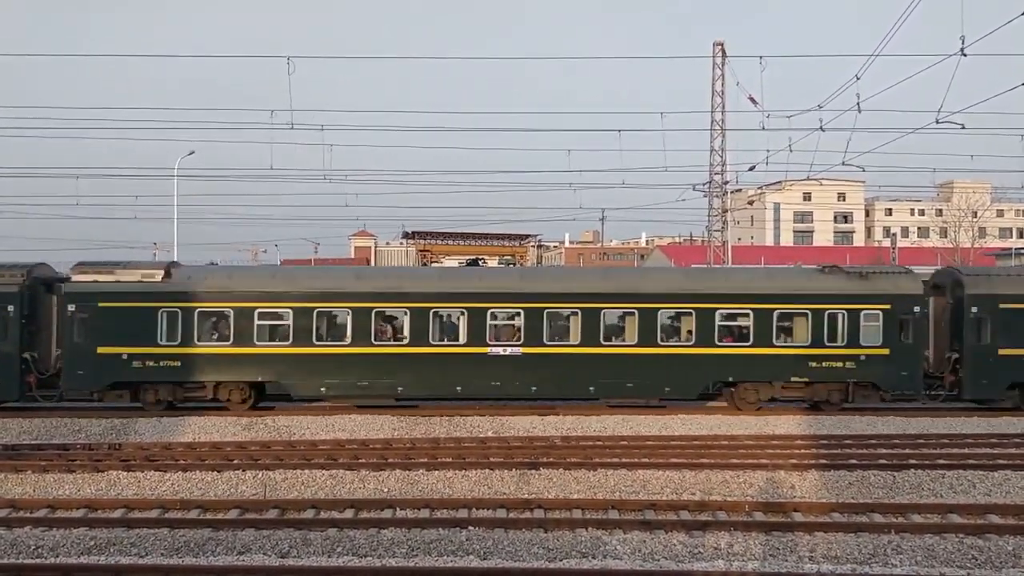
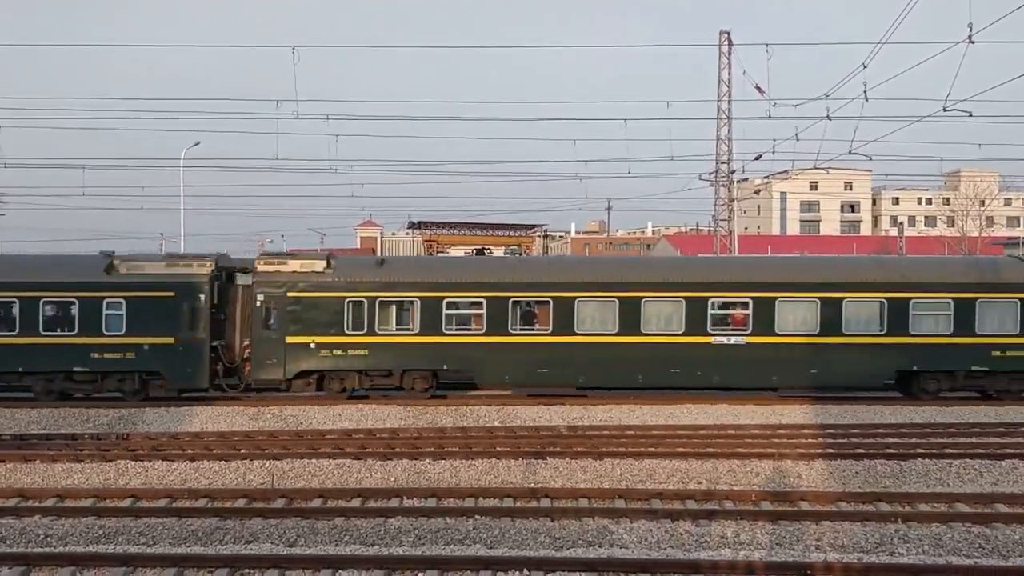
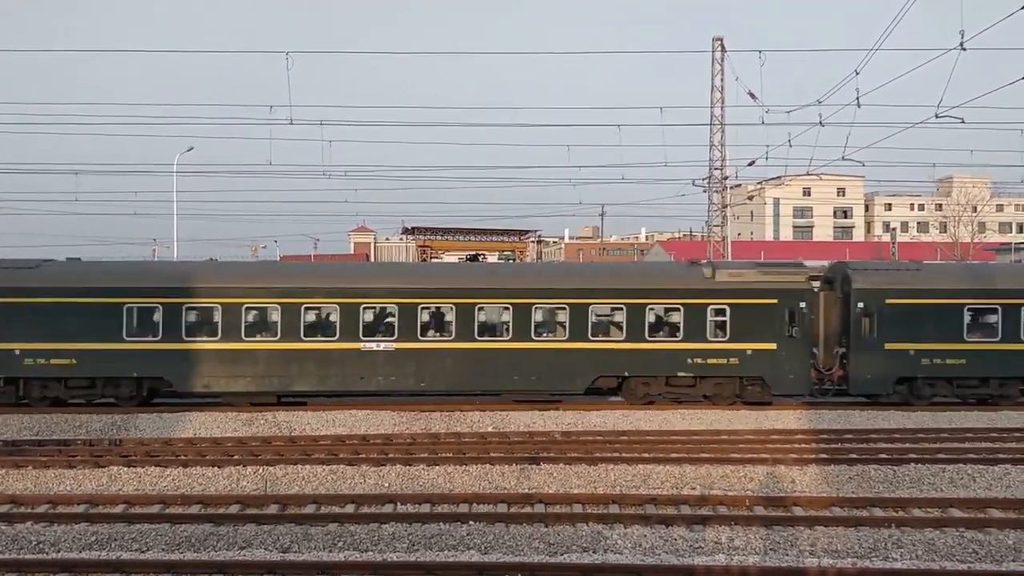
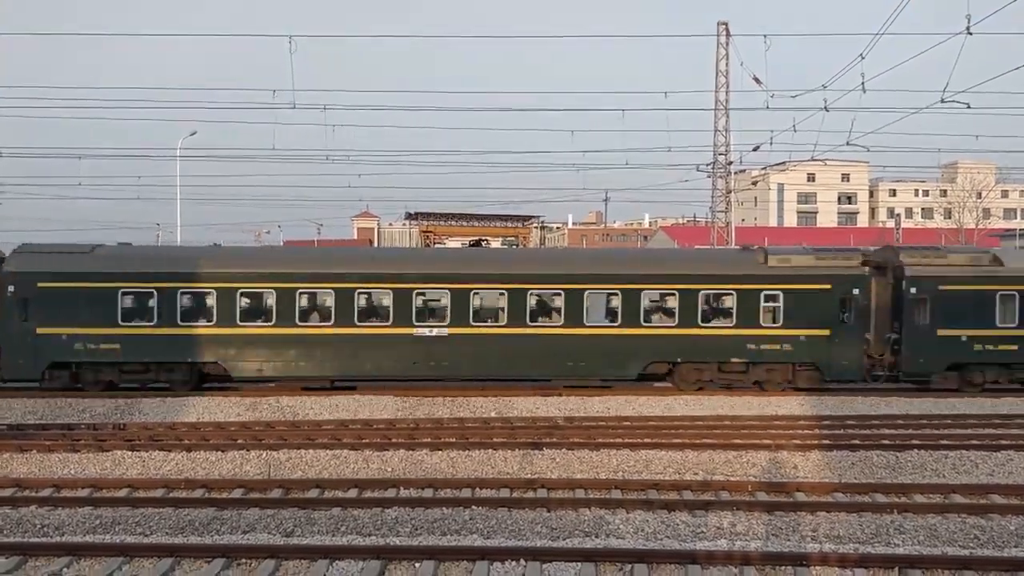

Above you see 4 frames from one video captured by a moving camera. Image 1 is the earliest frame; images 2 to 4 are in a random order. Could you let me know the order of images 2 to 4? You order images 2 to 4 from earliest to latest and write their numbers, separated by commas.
2, 3, 4
